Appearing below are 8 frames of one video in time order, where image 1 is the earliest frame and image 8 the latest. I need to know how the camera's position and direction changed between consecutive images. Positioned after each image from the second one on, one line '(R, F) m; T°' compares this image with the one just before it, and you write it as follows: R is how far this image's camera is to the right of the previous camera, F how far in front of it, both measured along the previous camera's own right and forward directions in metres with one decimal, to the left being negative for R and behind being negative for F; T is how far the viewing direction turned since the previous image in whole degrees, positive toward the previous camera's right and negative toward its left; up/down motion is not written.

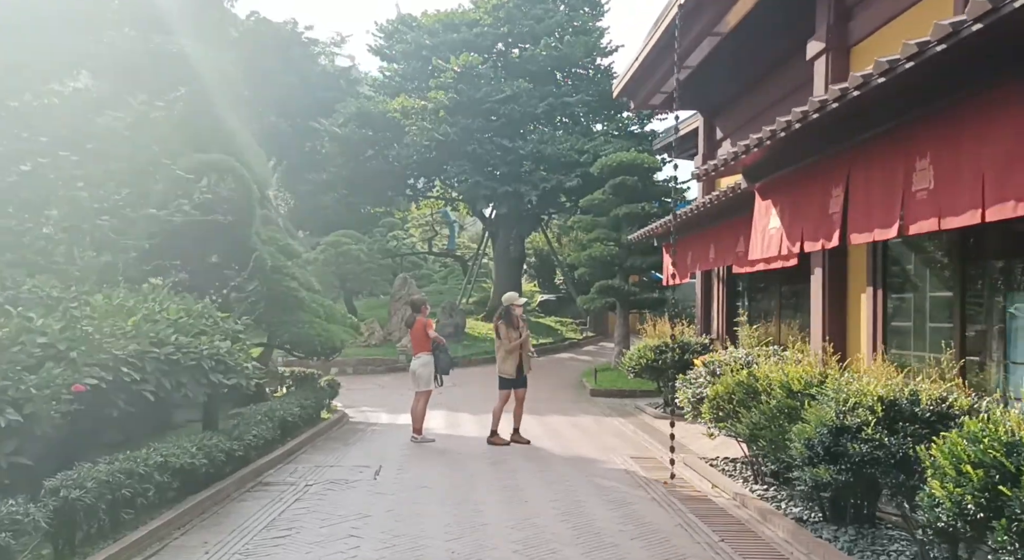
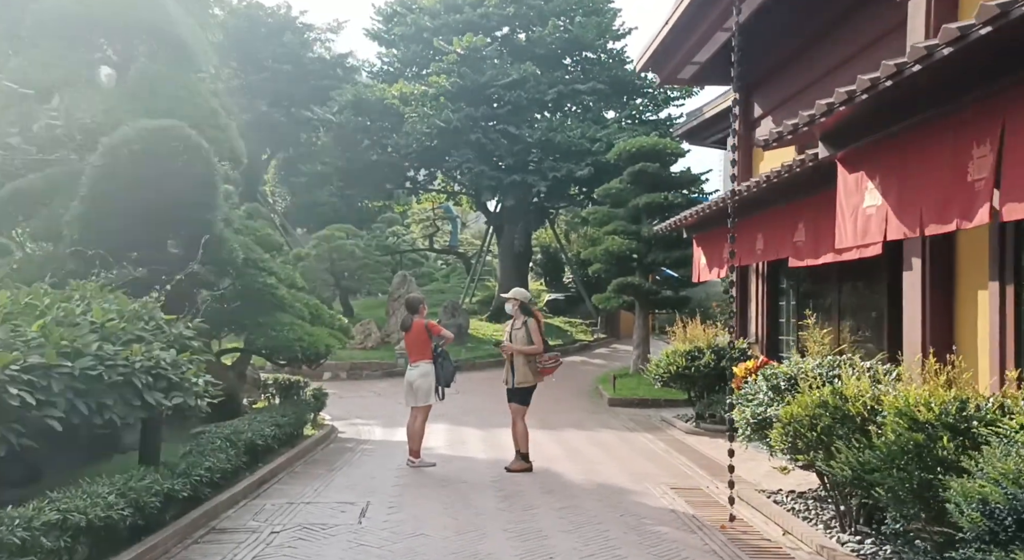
(-0.1, +1.6) m; 0°
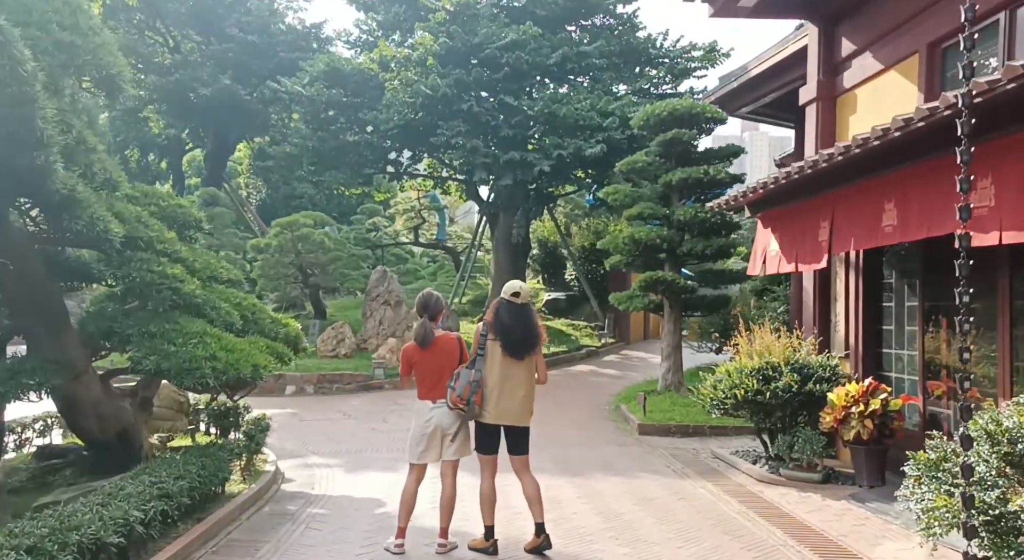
(-0.2, +3.0) m; +1°
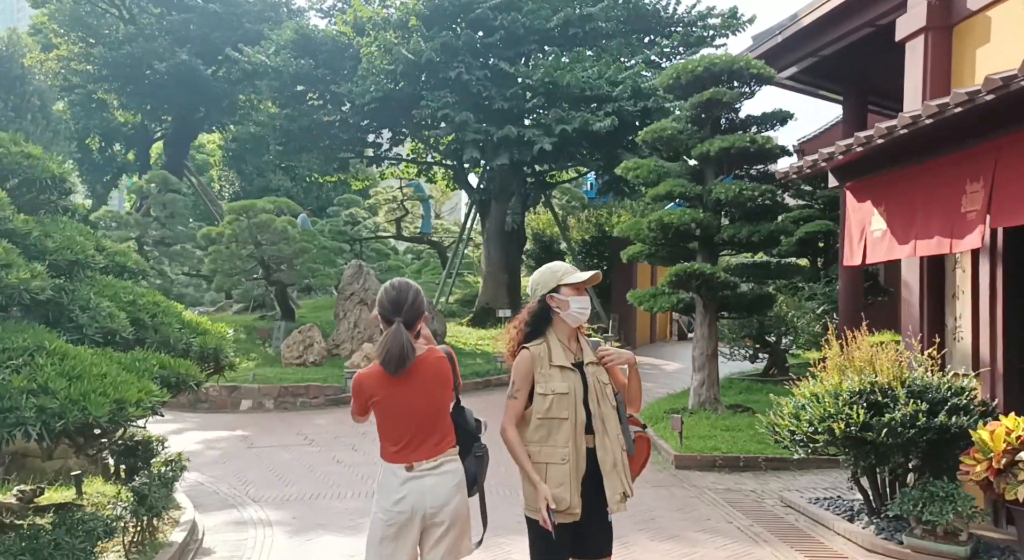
(-0.2, +2.4) m; +1°
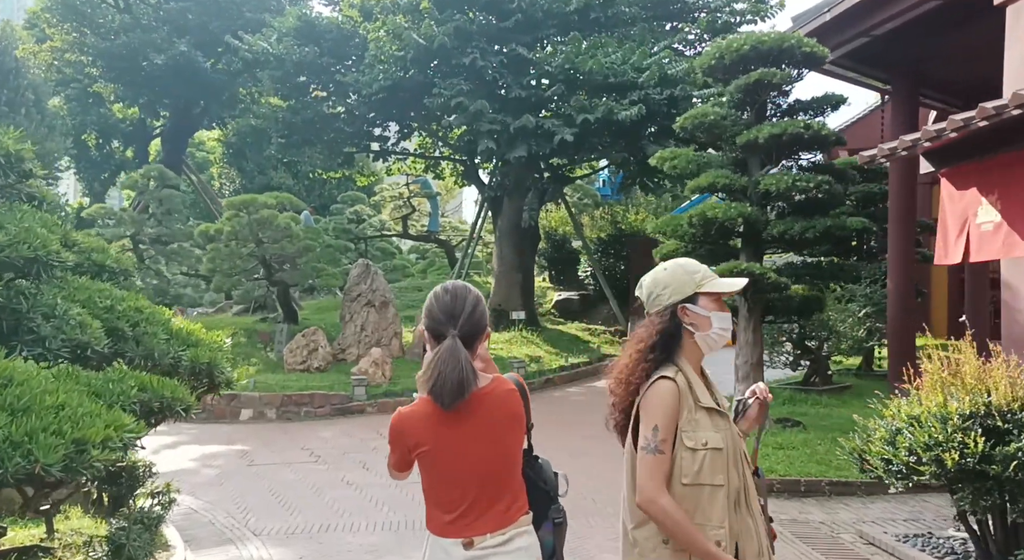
(-0.3, +1.0) m; 0°
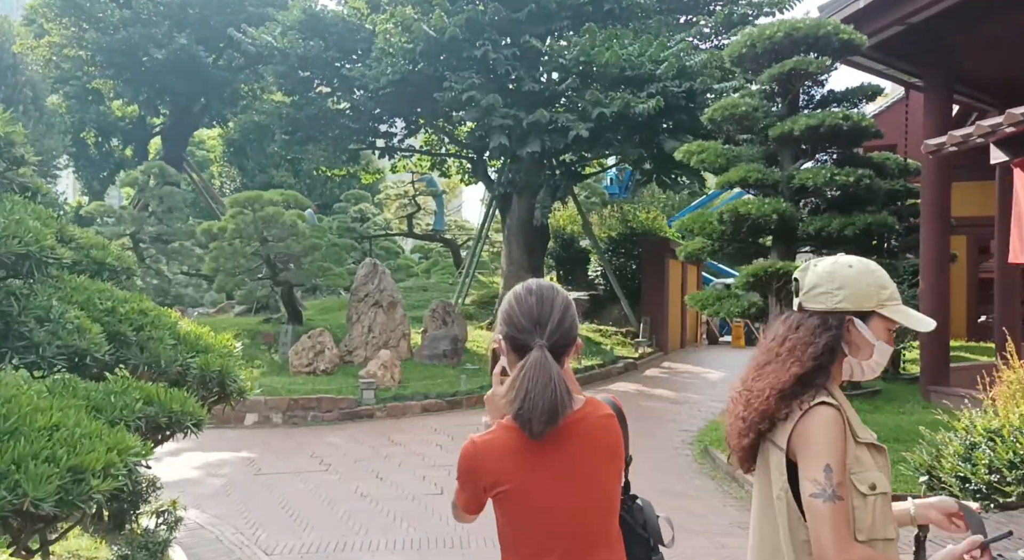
(-0.2, +0.5) m; 0°
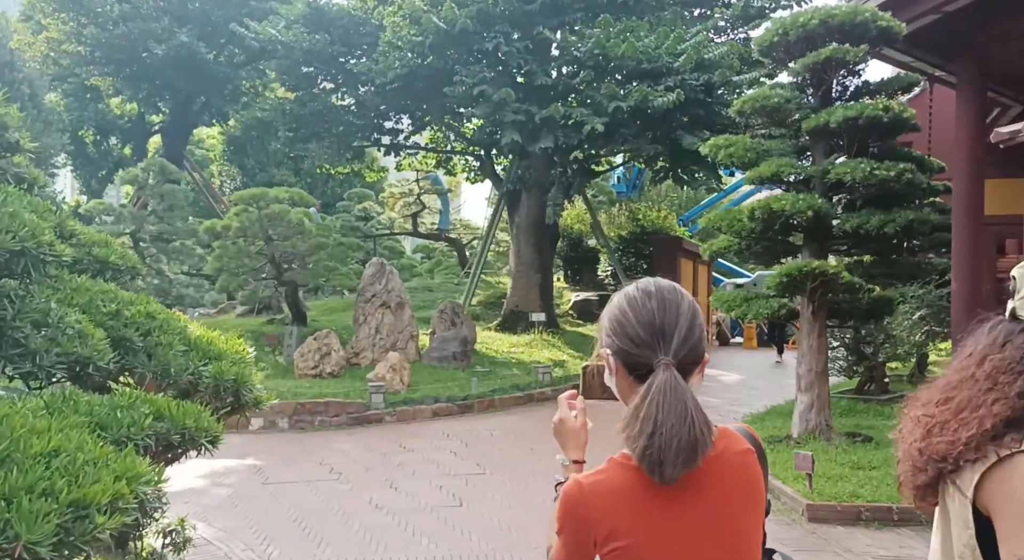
(-0.2, +0.4) m; 0°
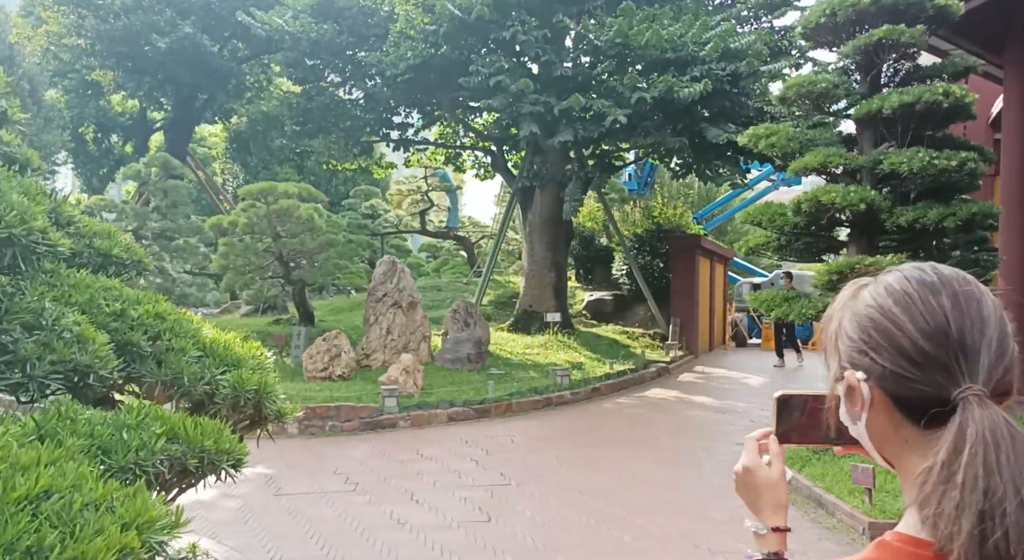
(-0.3, +0.5) m; 0°
